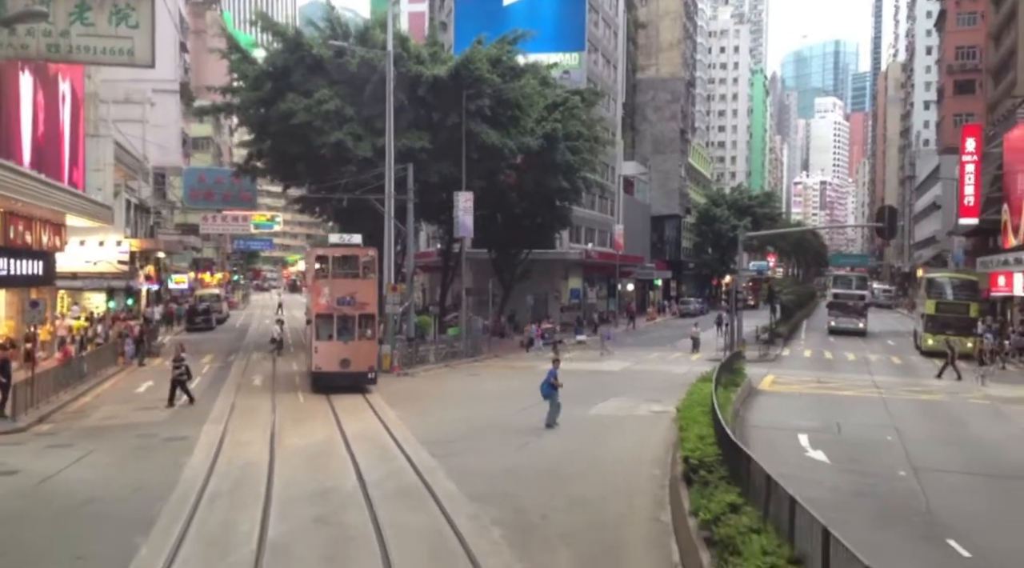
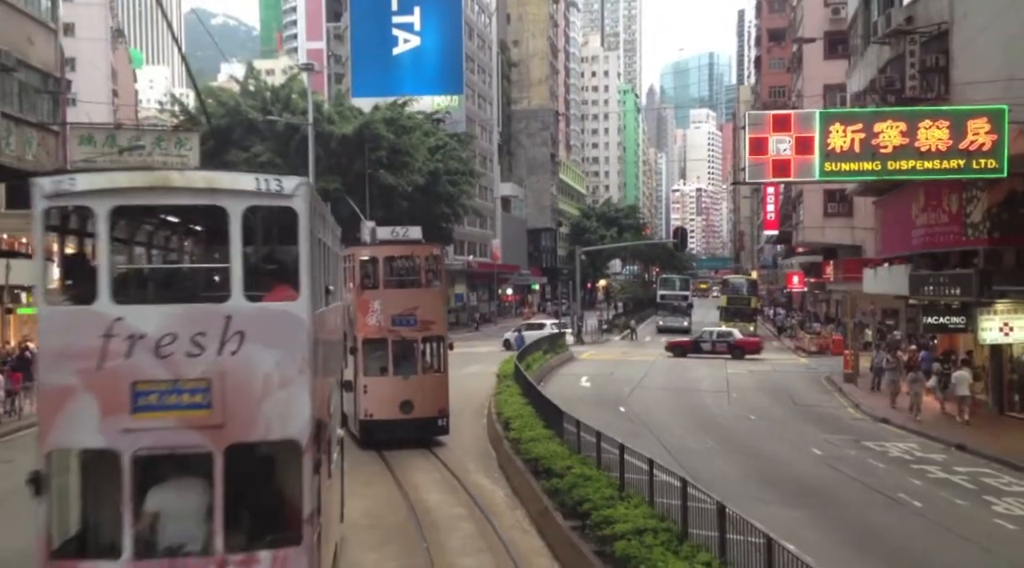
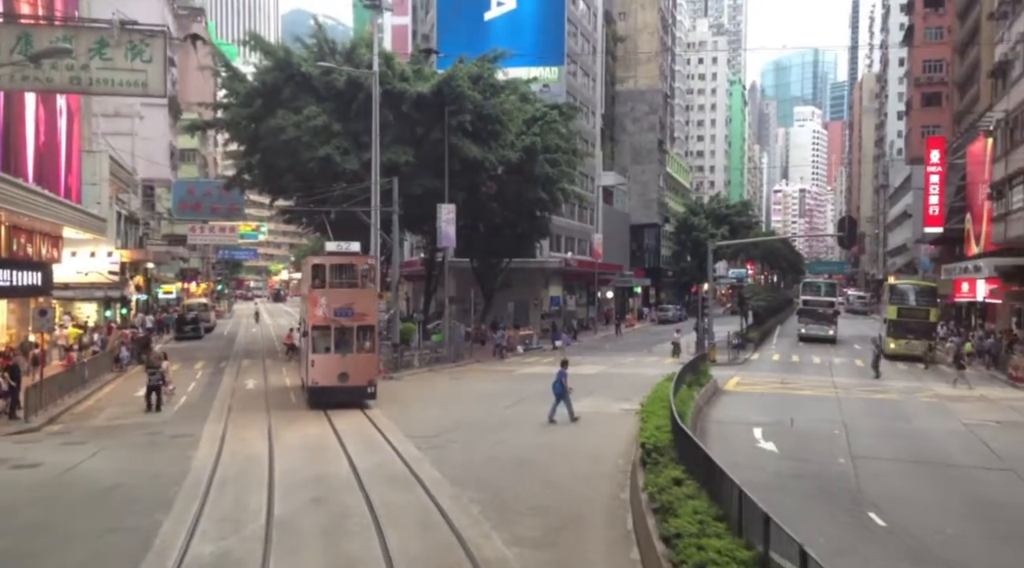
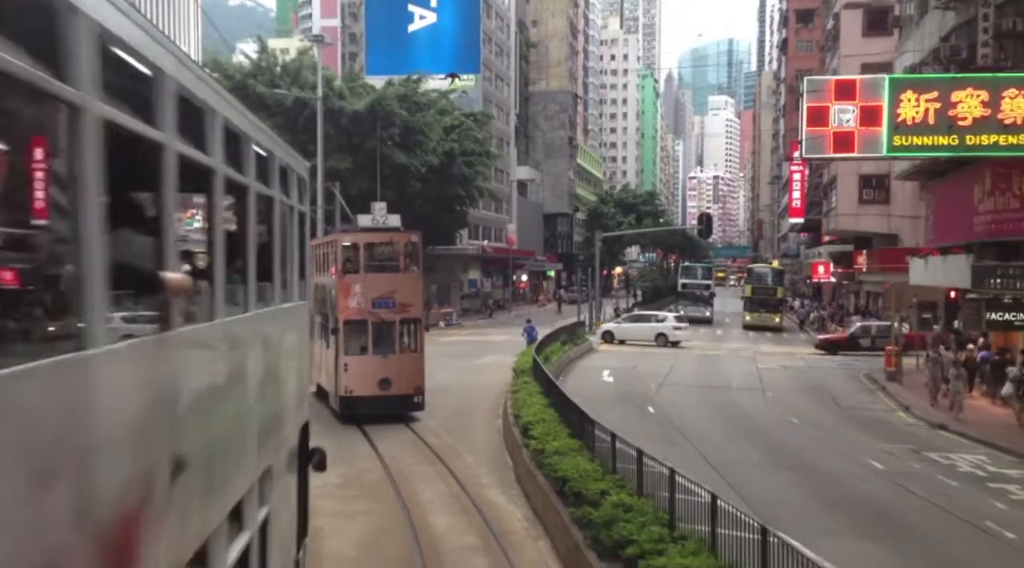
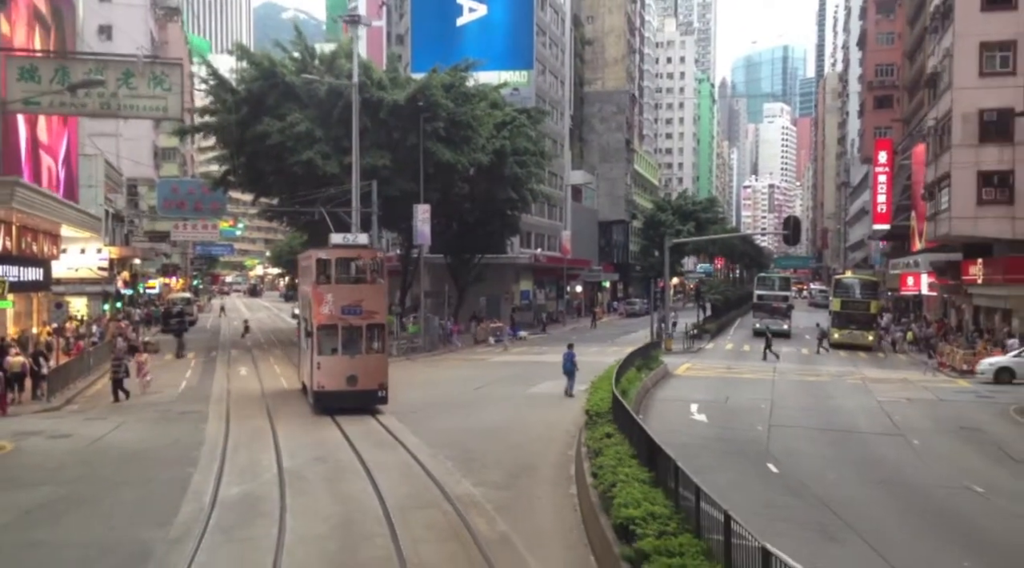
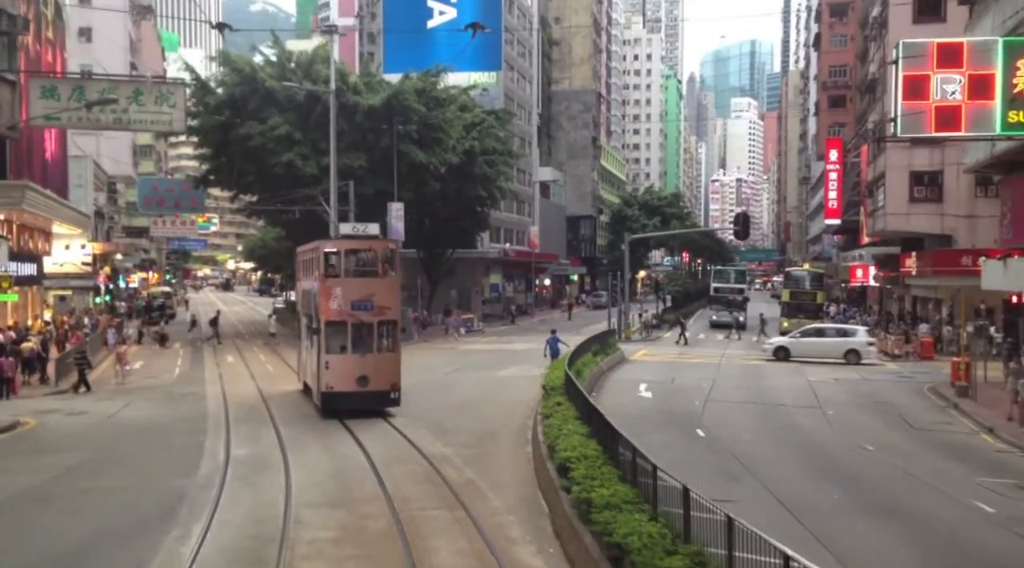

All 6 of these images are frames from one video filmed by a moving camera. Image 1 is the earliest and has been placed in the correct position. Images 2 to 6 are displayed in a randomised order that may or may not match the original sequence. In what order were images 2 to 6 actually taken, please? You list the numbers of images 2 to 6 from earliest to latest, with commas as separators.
3, 5, 6, 4, 2
